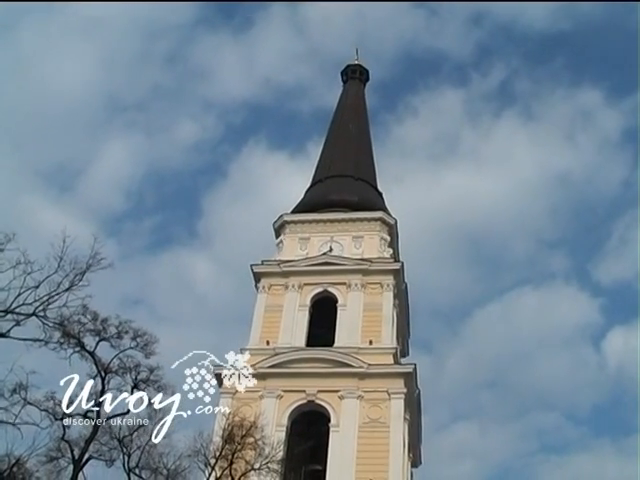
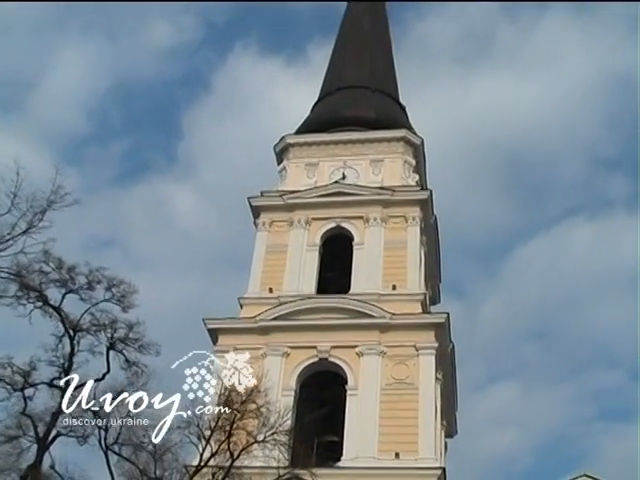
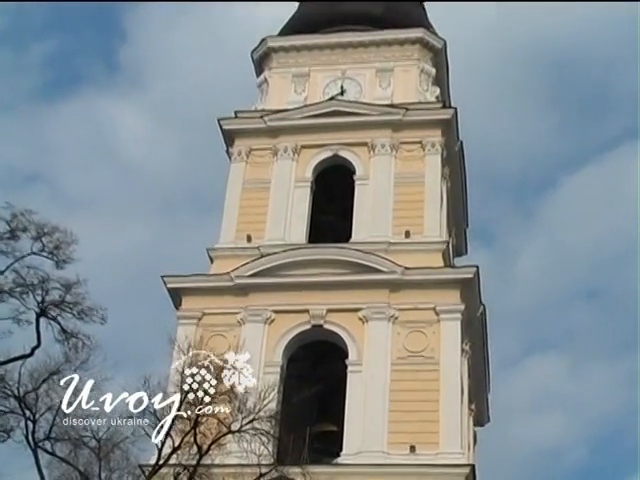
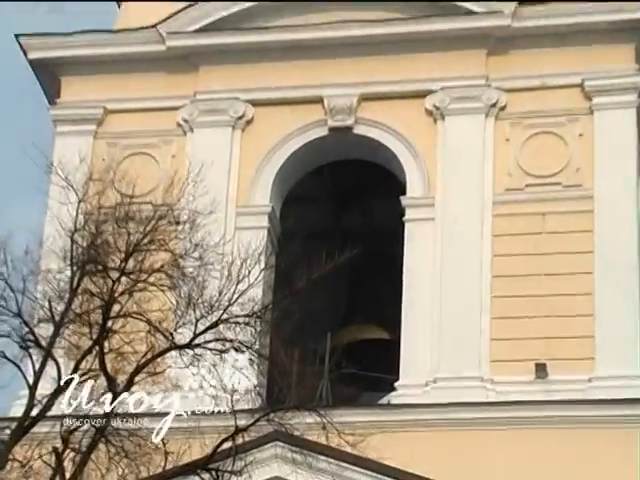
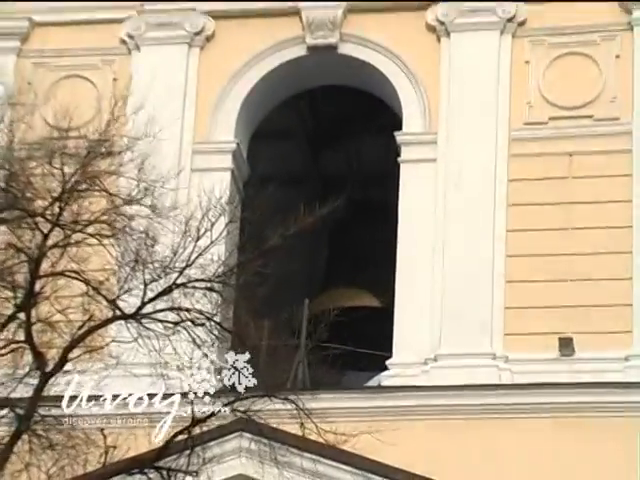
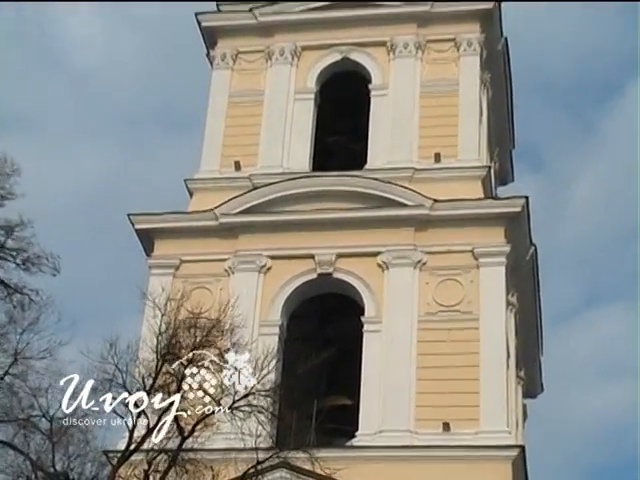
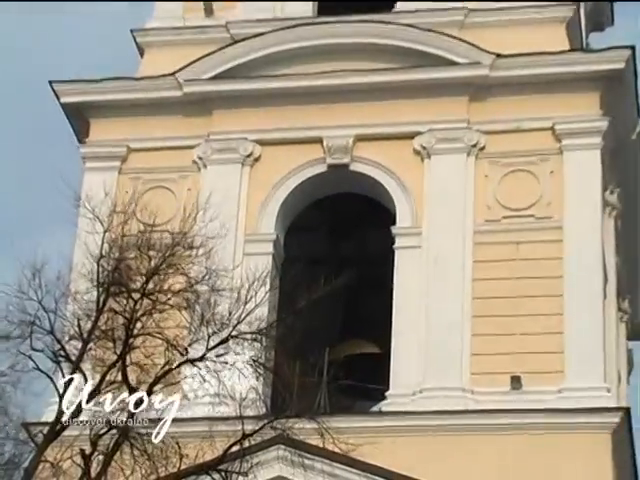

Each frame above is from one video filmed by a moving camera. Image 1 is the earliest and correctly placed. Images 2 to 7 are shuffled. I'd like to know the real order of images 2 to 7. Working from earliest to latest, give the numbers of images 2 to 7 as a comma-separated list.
2, 3, 6, 7, 4, 5
